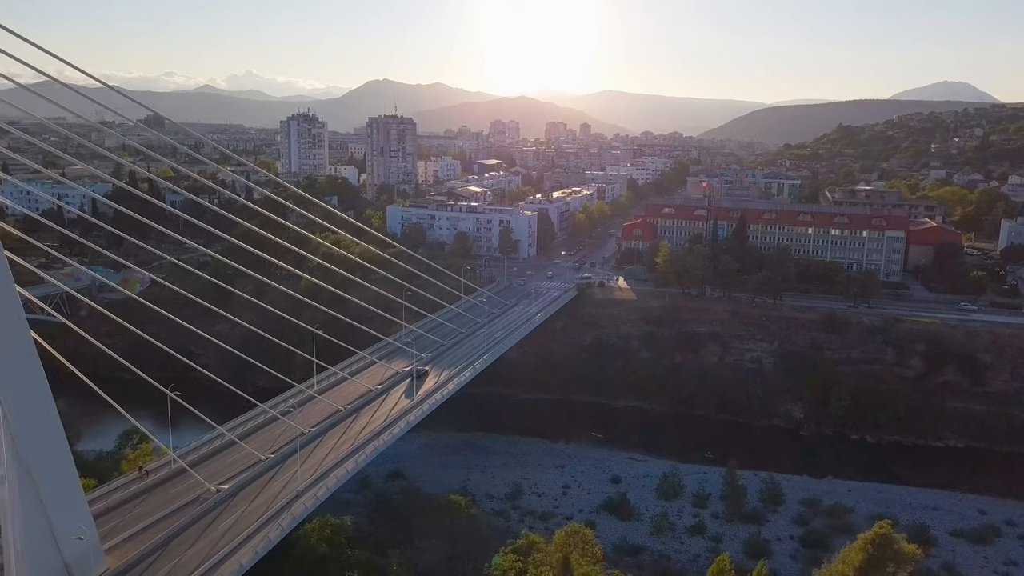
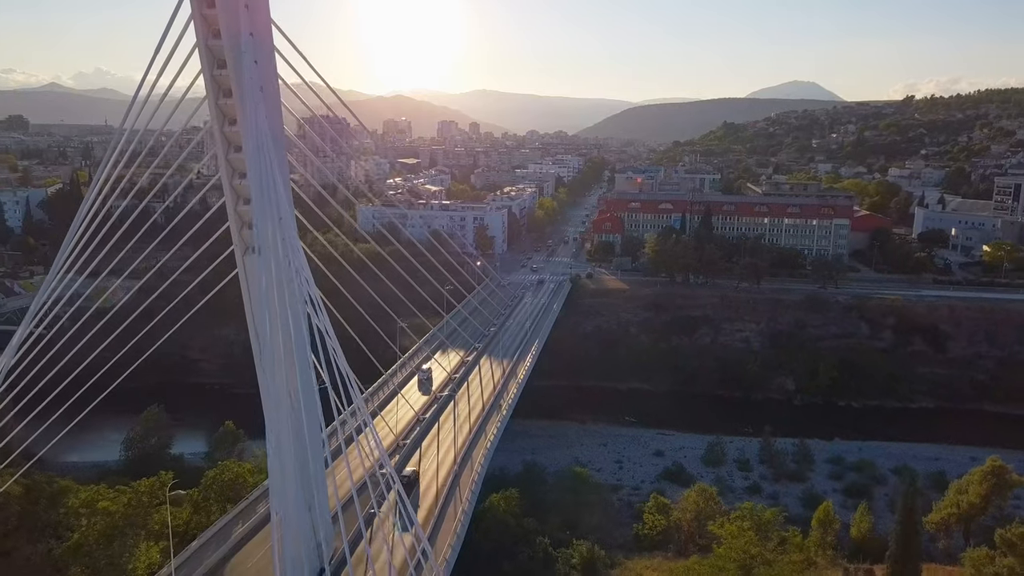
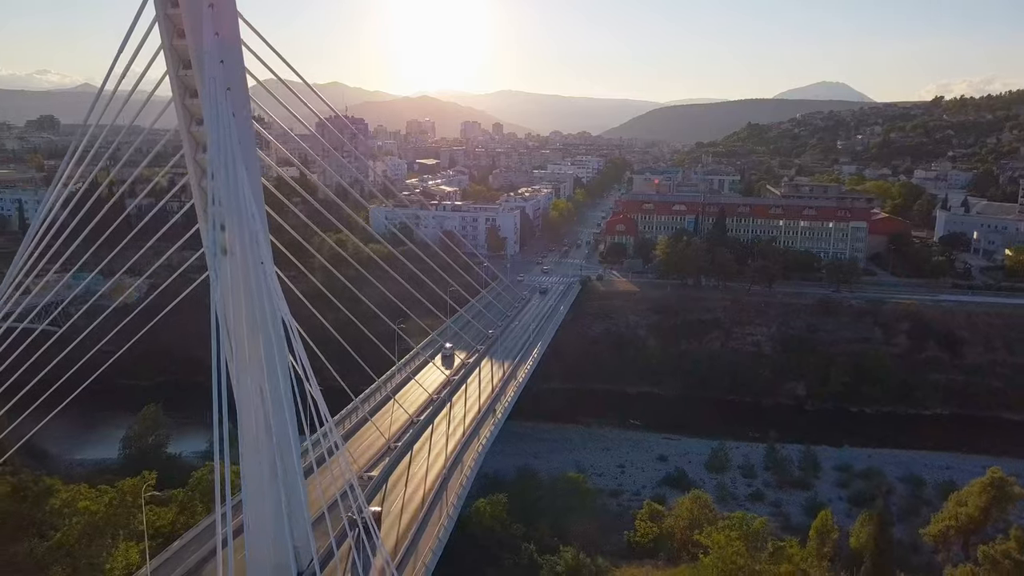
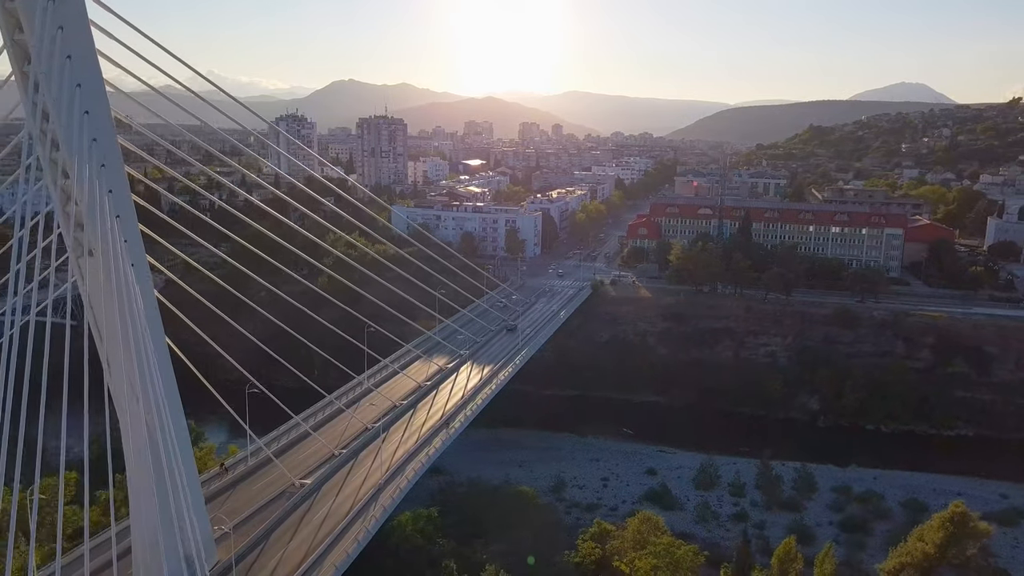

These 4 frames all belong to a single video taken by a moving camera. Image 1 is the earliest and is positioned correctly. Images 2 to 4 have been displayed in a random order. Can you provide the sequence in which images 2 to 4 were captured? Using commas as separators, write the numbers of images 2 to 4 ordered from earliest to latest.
4, 3, 2
